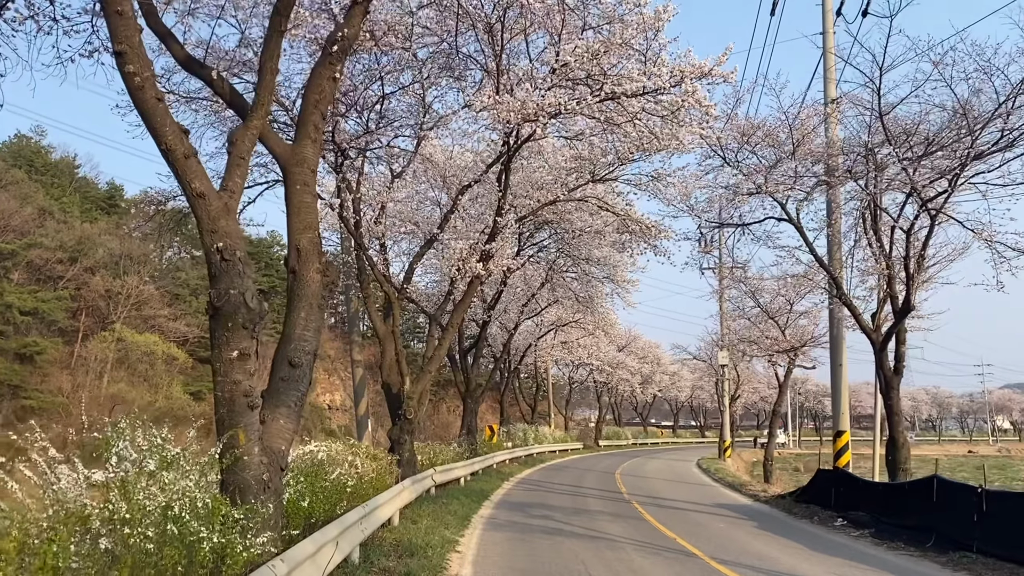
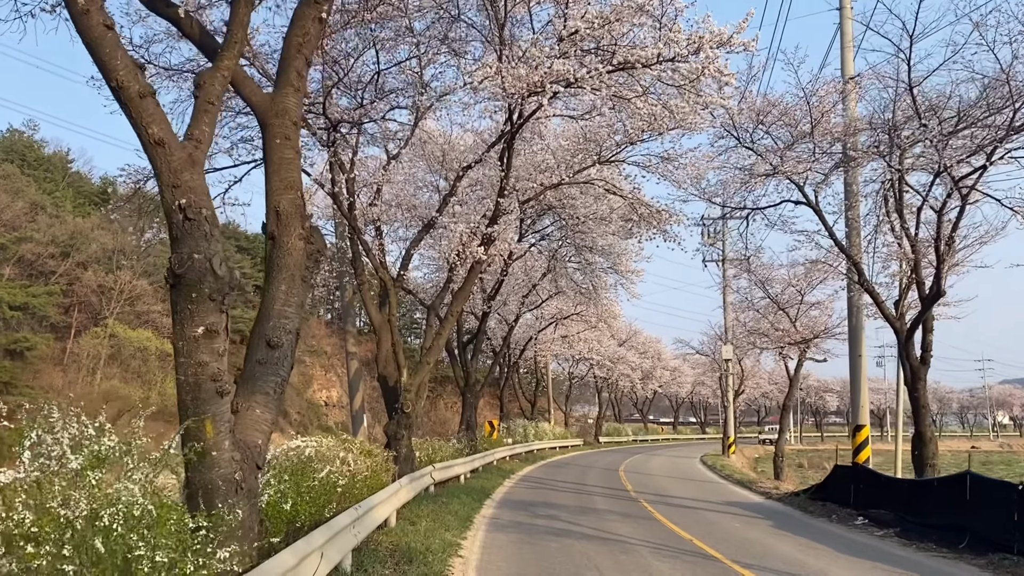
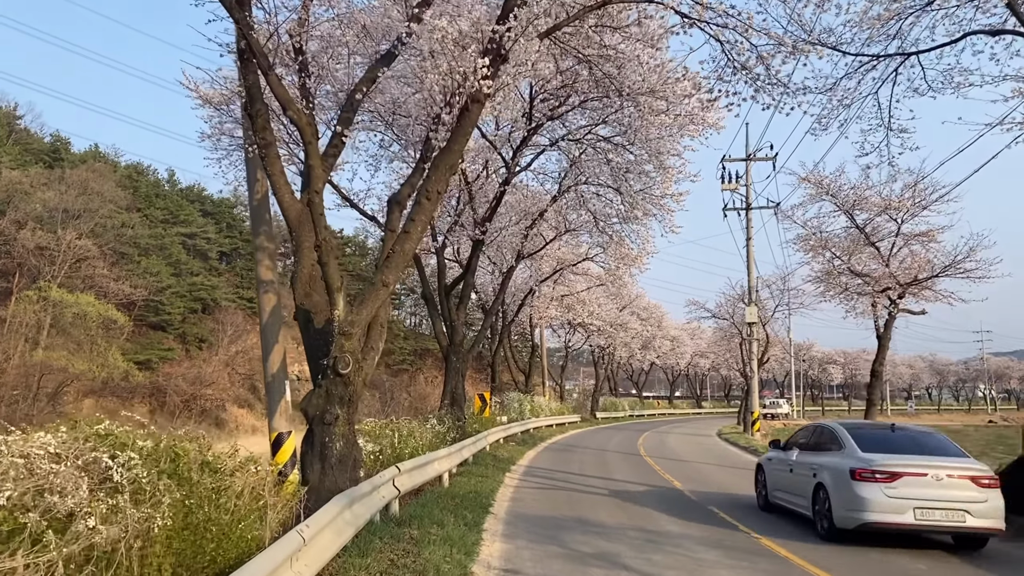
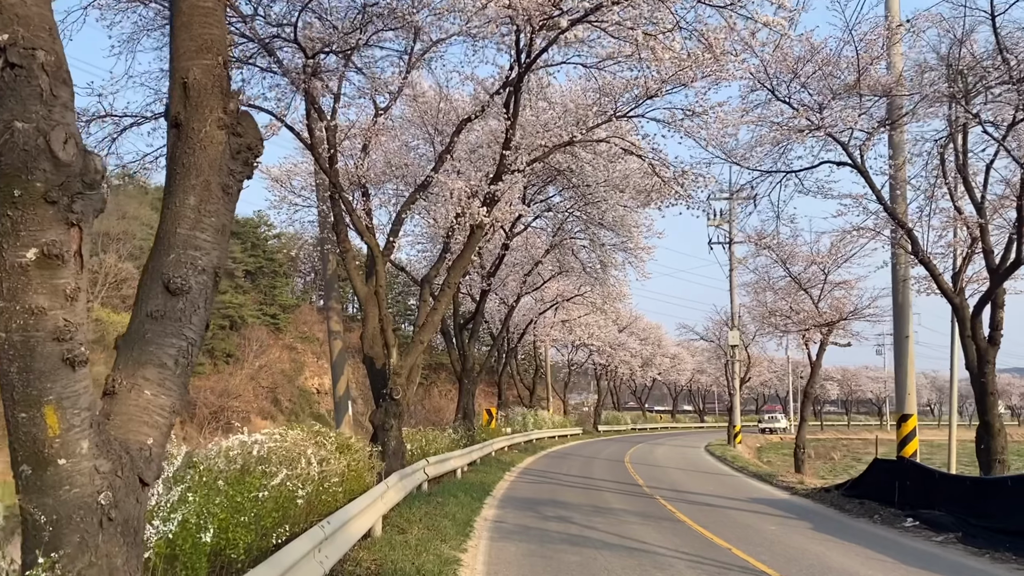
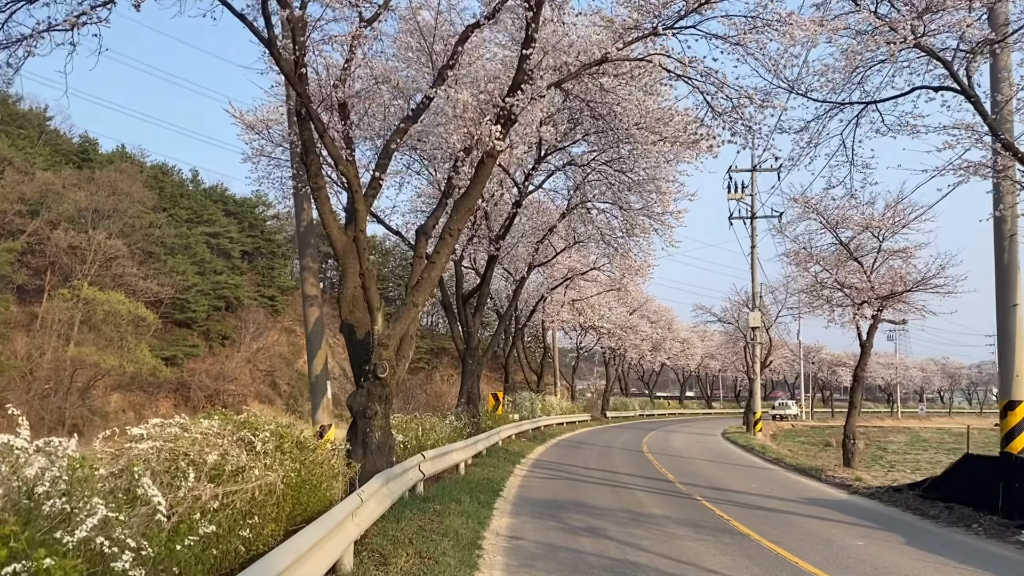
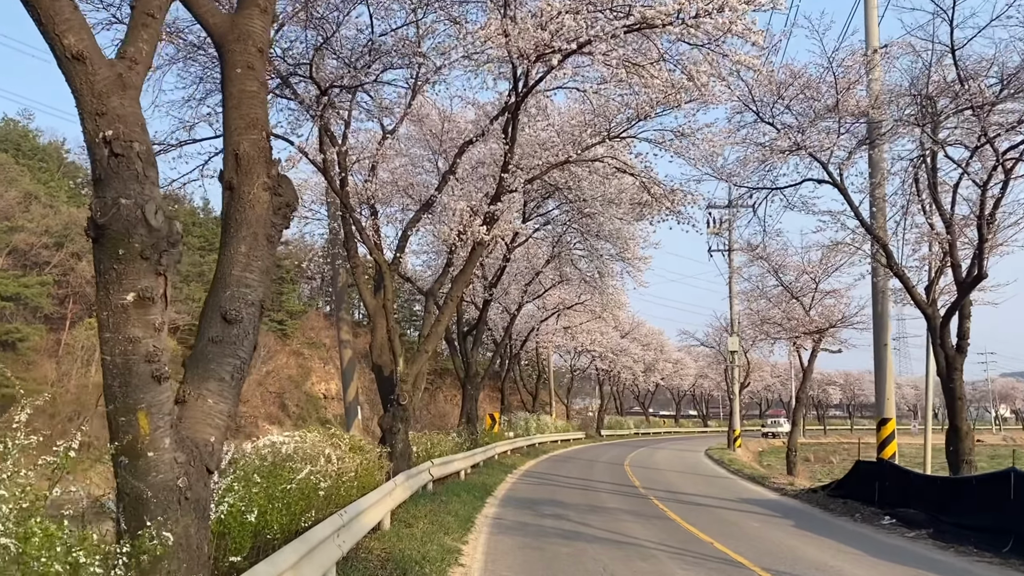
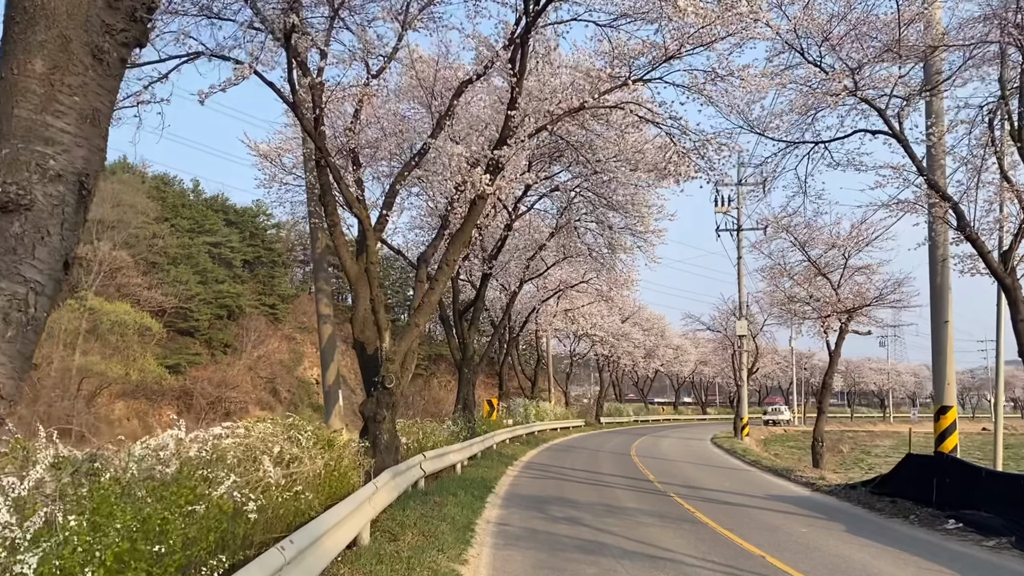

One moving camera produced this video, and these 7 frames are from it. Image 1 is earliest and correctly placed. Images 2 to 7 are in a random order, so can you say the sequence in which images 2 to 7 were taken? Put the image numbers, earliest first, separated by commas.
2, 6, 4, 7, 5, 3
